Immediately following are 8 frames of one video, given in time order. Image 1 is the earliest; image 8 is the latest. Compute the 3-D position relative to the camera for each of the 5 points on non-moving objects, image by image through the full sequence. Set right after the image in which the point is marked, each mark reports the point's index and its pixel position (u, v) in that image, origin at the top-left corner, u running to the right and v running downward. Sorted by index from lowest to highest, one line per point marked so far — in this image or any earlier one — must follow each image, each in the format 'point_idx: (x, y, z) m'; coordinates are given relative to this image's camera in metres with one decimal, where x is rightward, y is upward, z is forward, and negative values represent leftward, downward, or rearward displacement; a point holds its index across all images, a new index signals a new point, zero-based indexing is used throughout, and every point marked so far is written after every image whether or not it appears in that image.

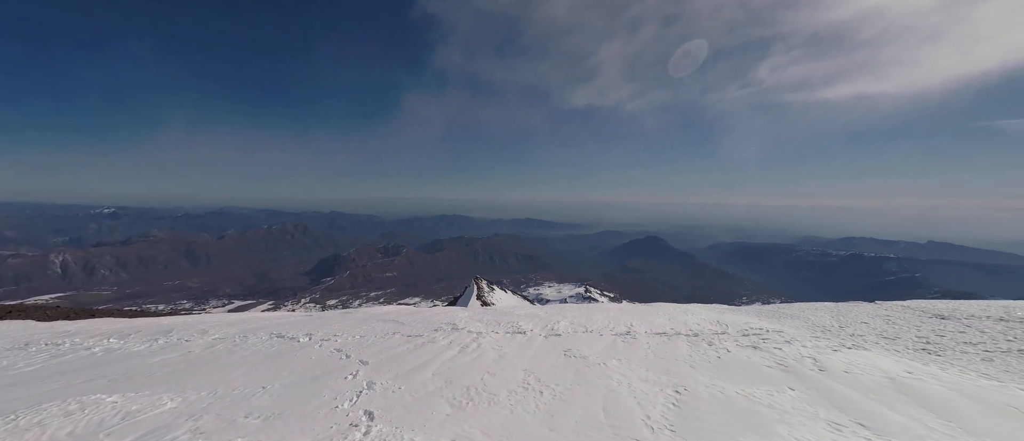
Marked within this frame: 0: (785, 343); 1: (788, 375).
0: (+13.5, -5.5, +18.4) m
1: (+11.1, -5.8, +15.1) m
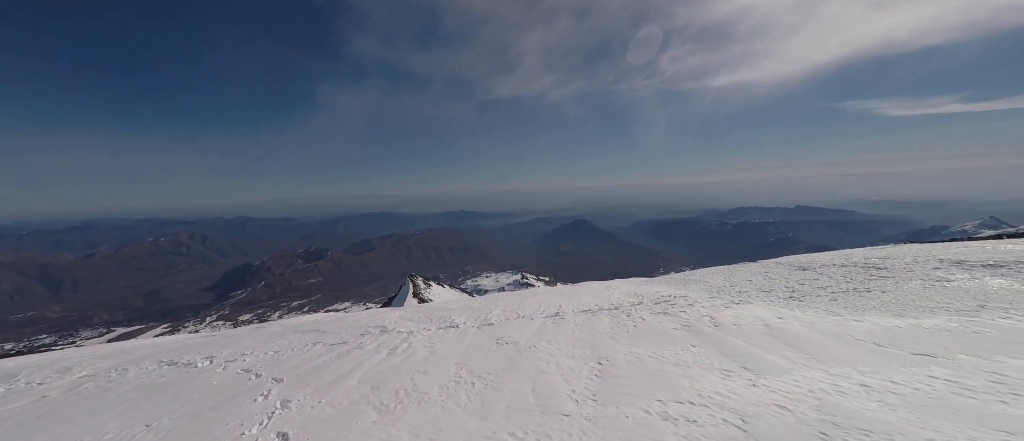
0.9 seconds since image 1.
0: (+9.7, -4.5, +20.6) m
1: (+8.0, -5.0, +16.8) m
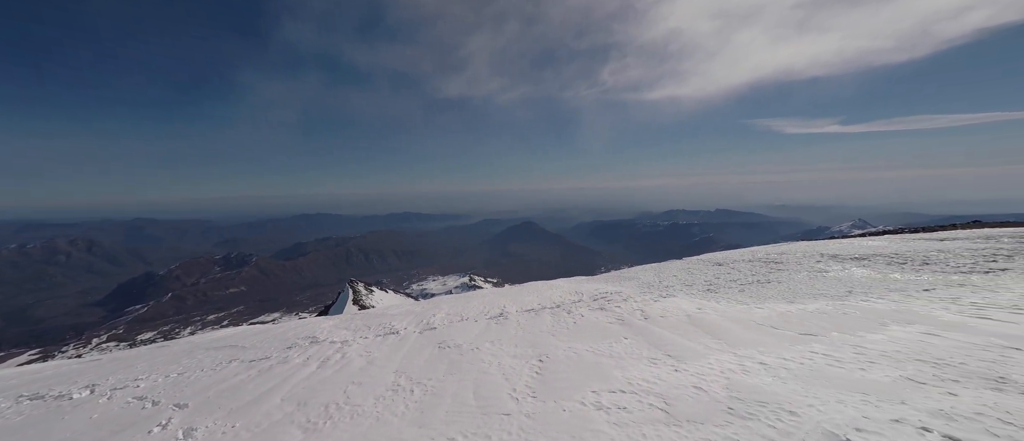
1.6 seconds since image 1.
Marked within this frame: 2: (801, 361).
0: (+6.5, -4.6, +22.2) m
1: (+5.3, -5.0, +18.3) m
2: (+10.2, -4.7, +13.2) m
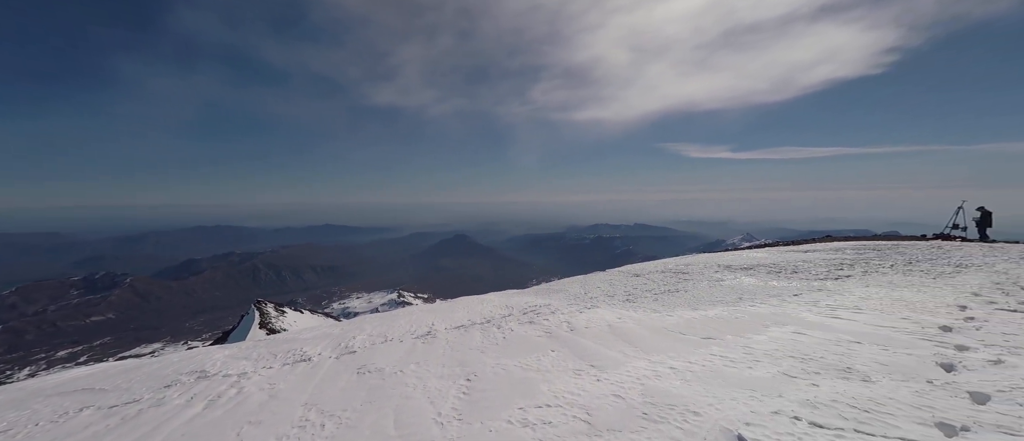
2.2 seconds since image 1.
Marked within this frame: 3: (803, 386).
0: (+2.2, -5.6, +22.9) m
1: (+1.8, -5.9, +18.9) m
2: (+7.5, -5.4, +14.8) m
3: (+9.0, -5.0, +11.7) m
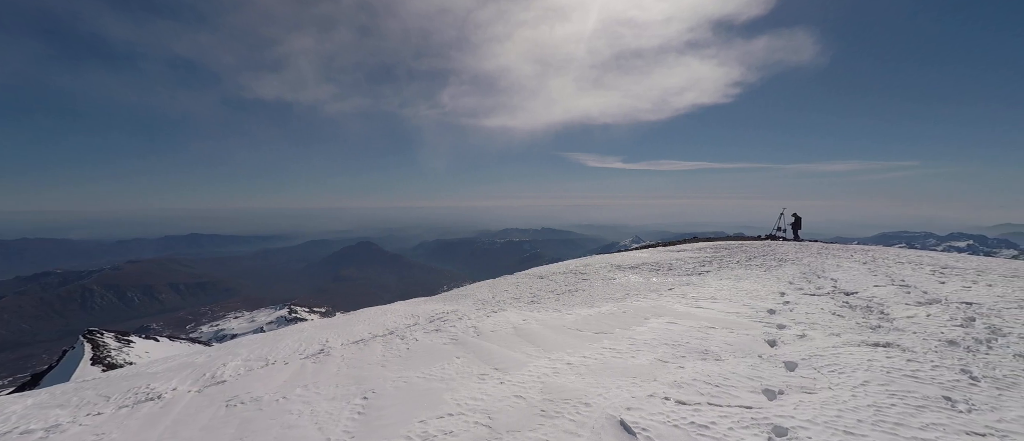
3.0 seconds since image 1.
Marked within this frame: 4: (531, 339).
0: (-3.5, -6.0, +22.8) m
1: (-3.0, -6.2, +18.7) m
2: (+3.5, -5.7, +16.1) m
3: (+5.7, -5.2, +13.5) m
4: (+0.8, -5.9, +18.9) m
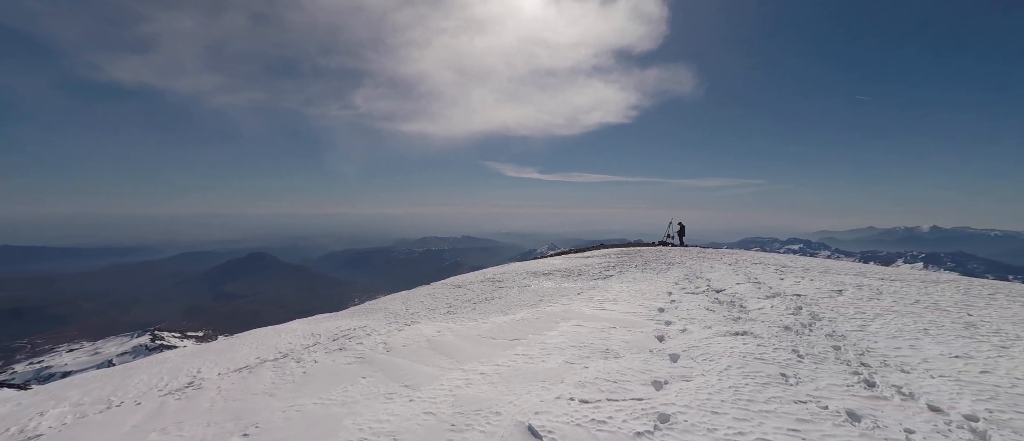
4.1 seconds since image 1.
0: (-8.5, -6.5, +21.4) m
1: (-7.1, -6.7, +17.5) m
2: (-0.3, -6.0, +16.3) m
3: (+2.4, -5.5, +14.2) m
4: (-3.5, -6.3, +18.5) m
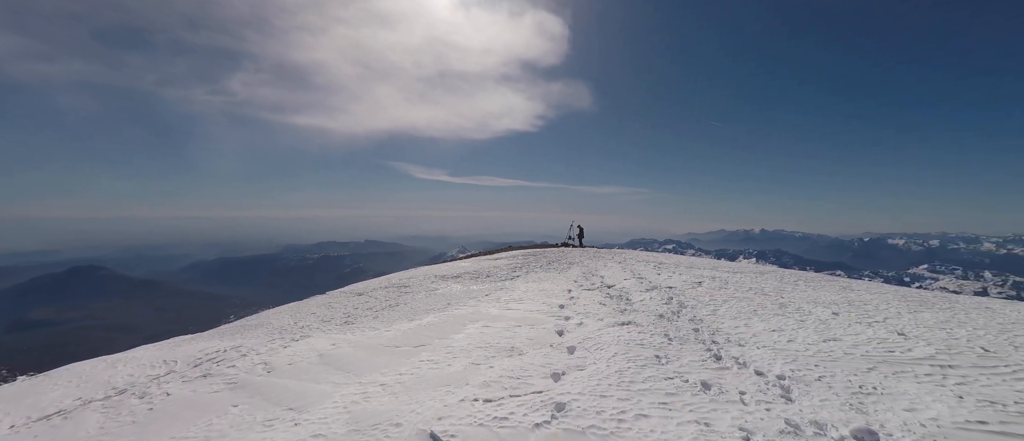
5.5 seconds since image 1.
0: (-13.4, -6.7, +18.9) m
1: (-11.2, -6.8, +15.5) m
2: (-4.2, -6.2, +15.9) m
3: (-1.1, -5.6, +14.5) m
4: (-7.9, -6.5, +17.3) m
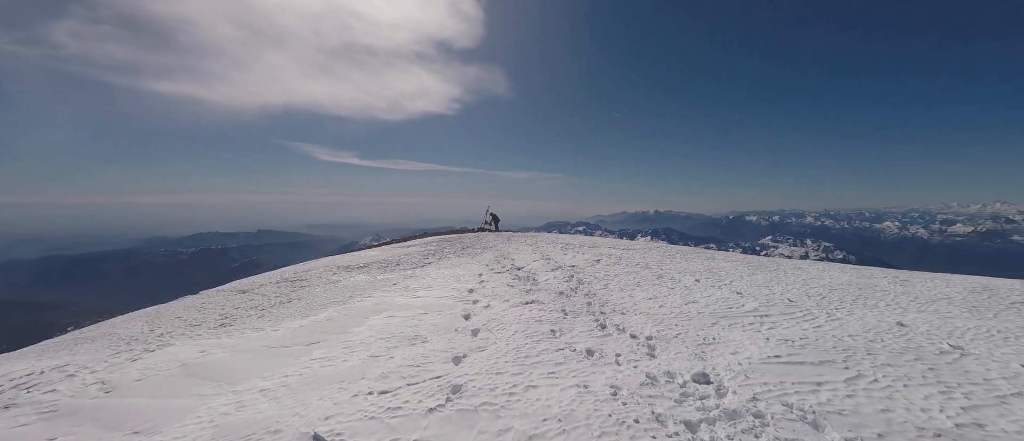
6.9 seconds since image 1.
0: (-17.7, -6.2, +15.4) m
1: (-14.8, -6.5, +12.6) m
2: (-8.1, -5.6, +14.6) m
3: (-4.7, -5.0, +13.9) m
4: (-12.0, -6.0, +15.1) m
